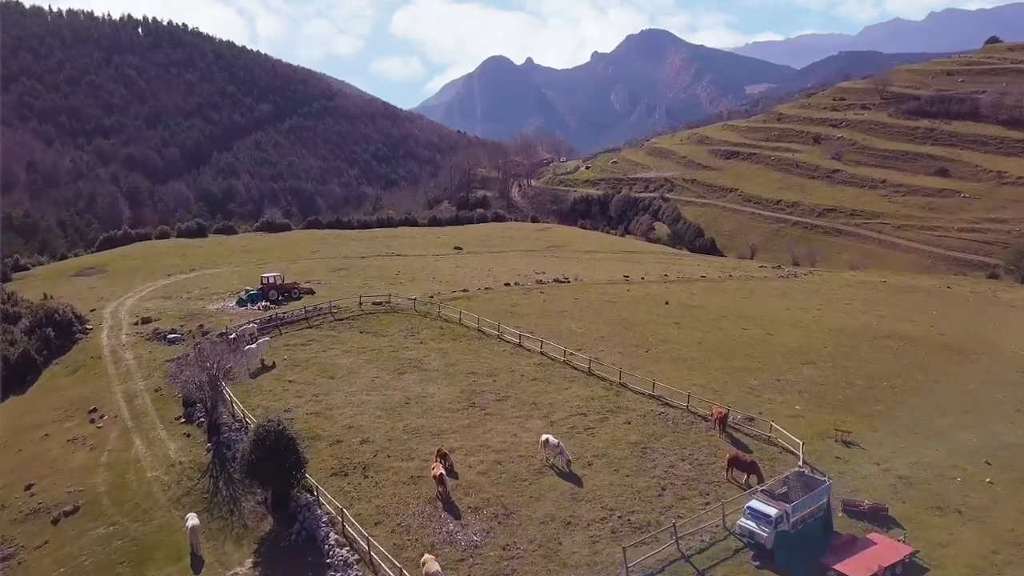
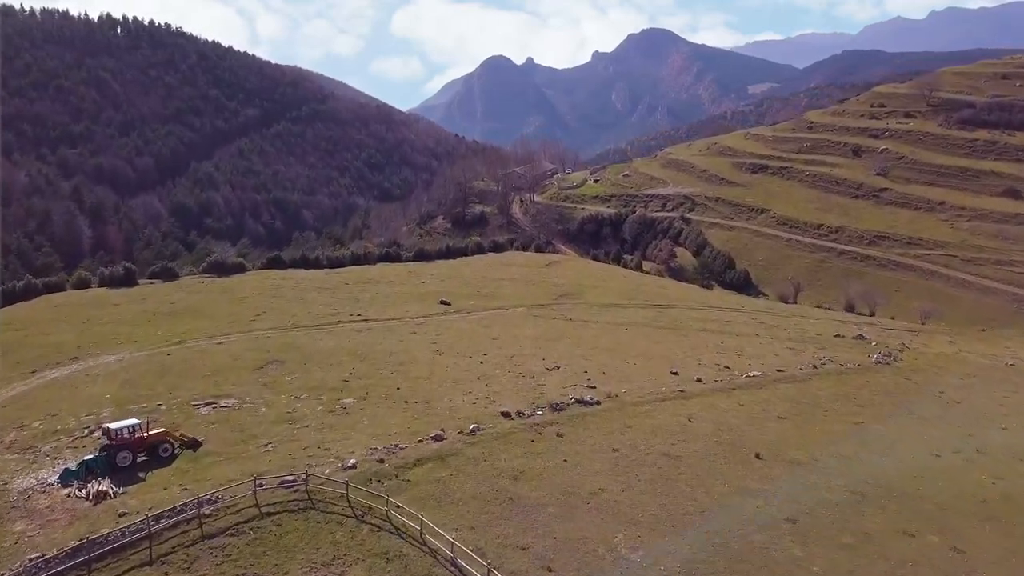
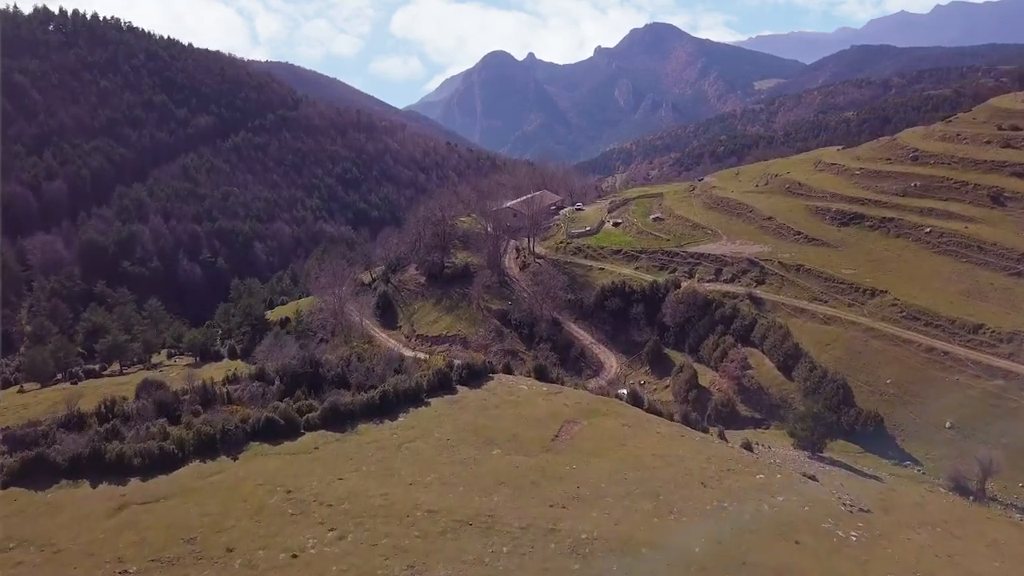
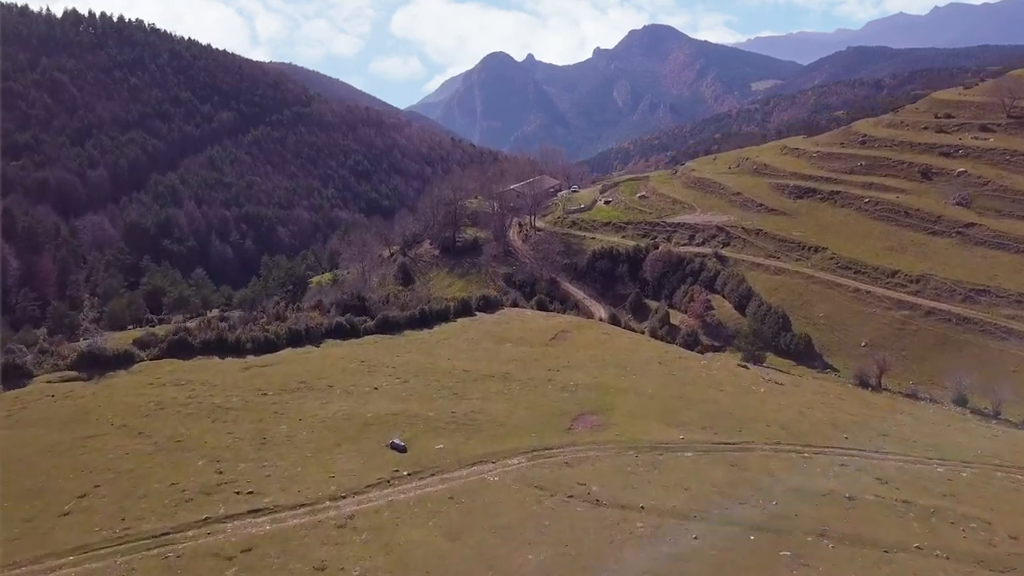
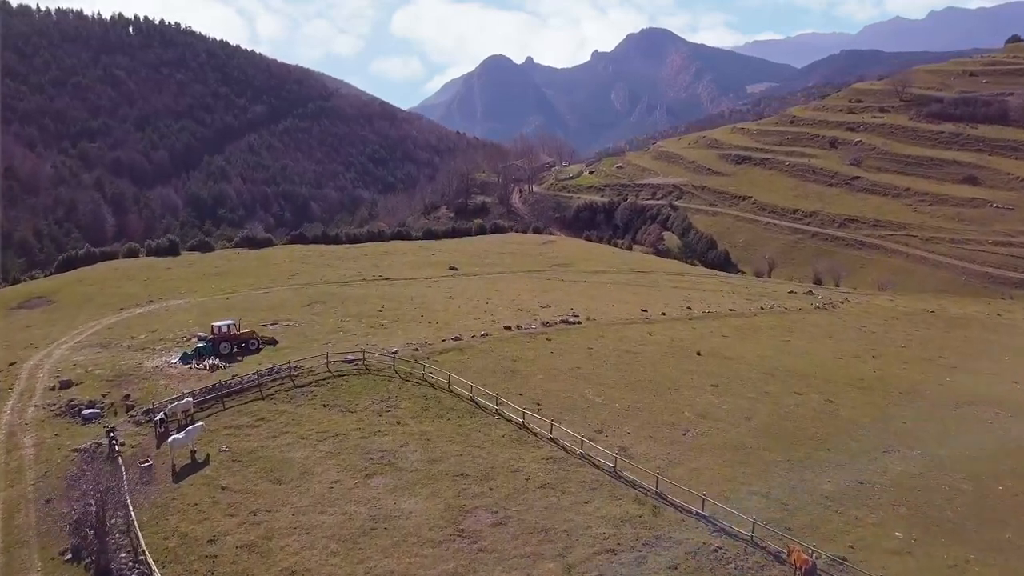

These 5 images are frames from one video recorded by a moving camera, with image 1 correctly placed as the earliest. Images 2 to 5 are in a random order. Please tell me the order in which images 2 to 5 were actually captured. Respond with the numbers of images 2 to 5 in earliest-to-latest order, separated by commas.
5, 2, 4, 3
